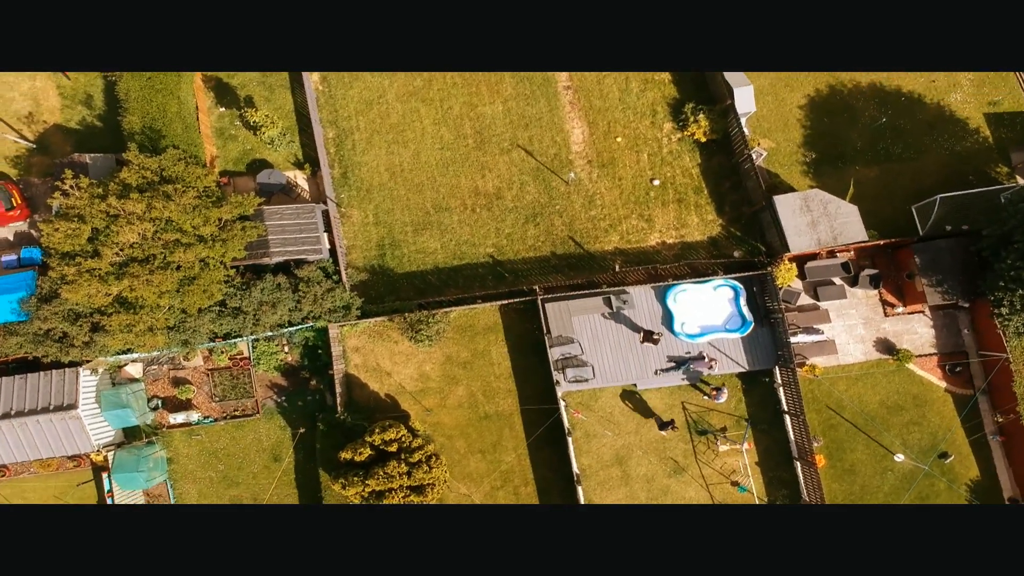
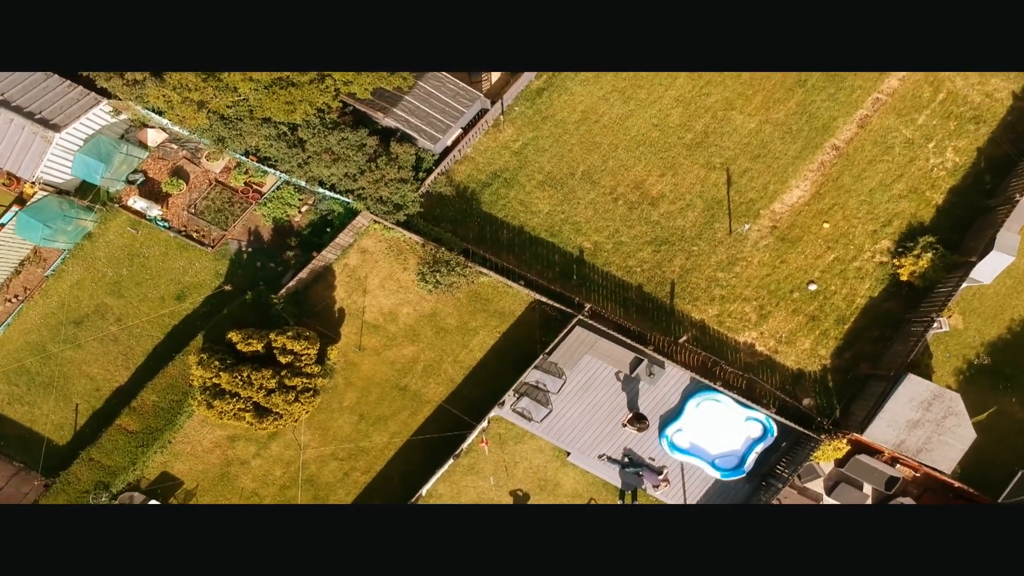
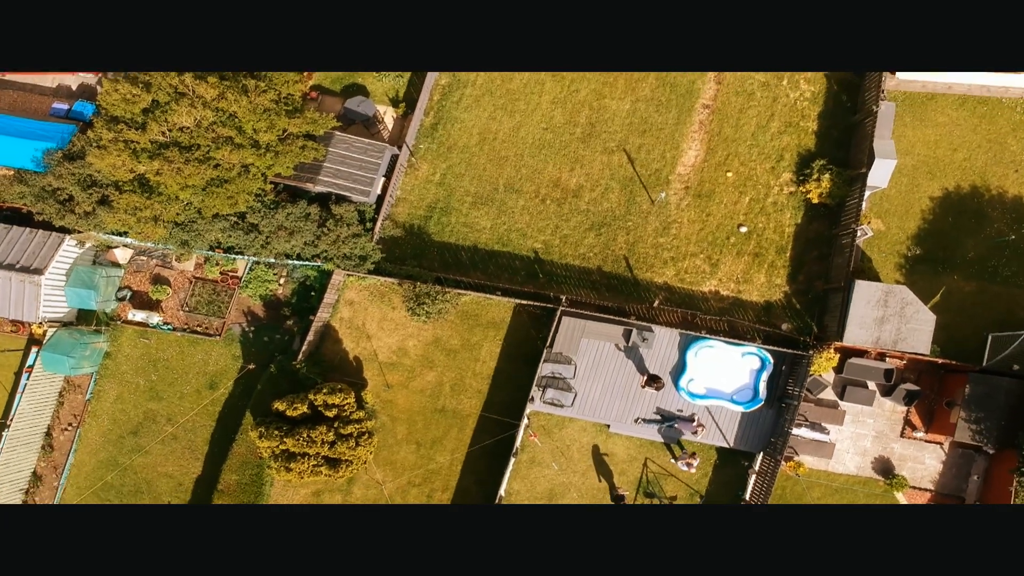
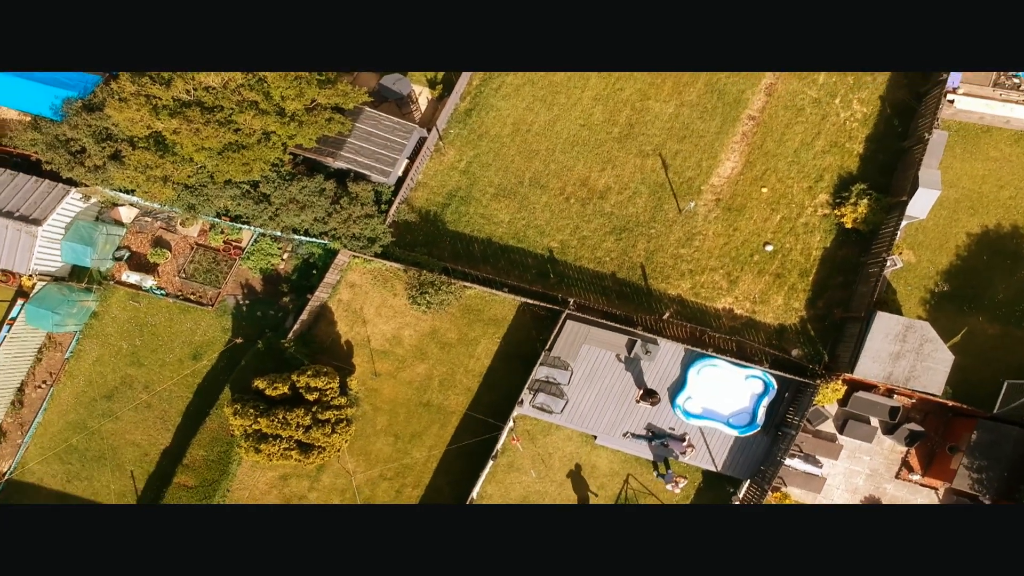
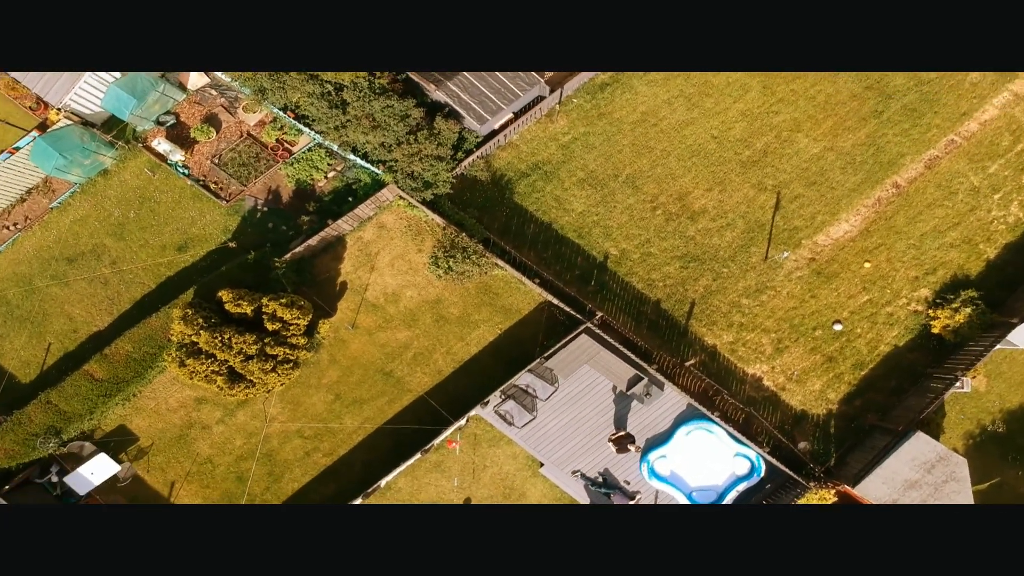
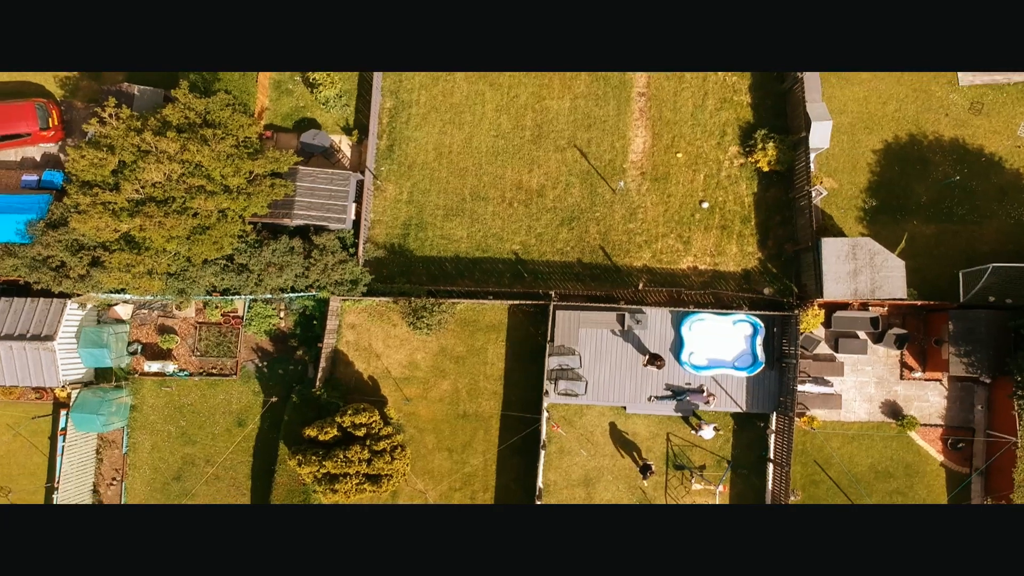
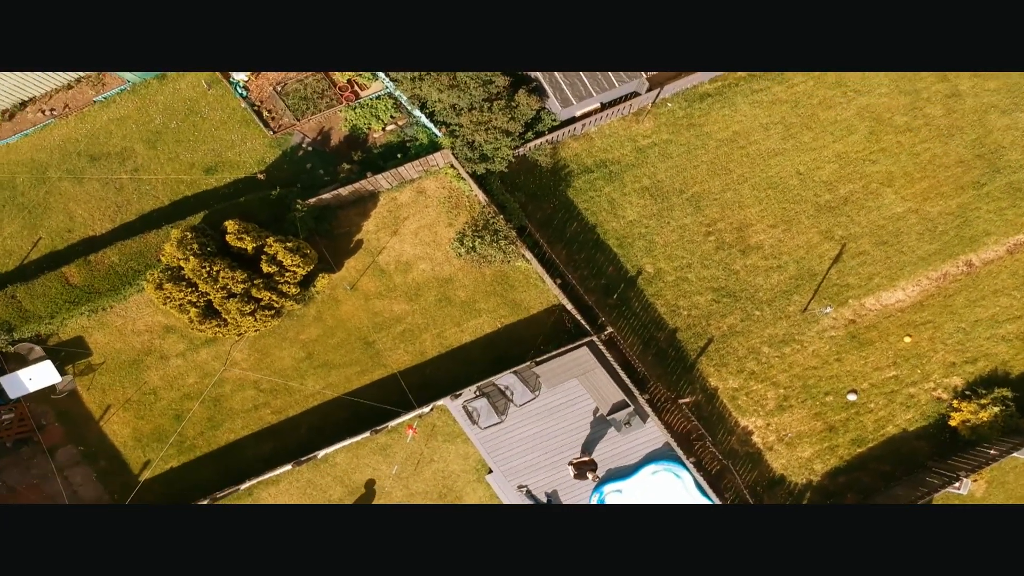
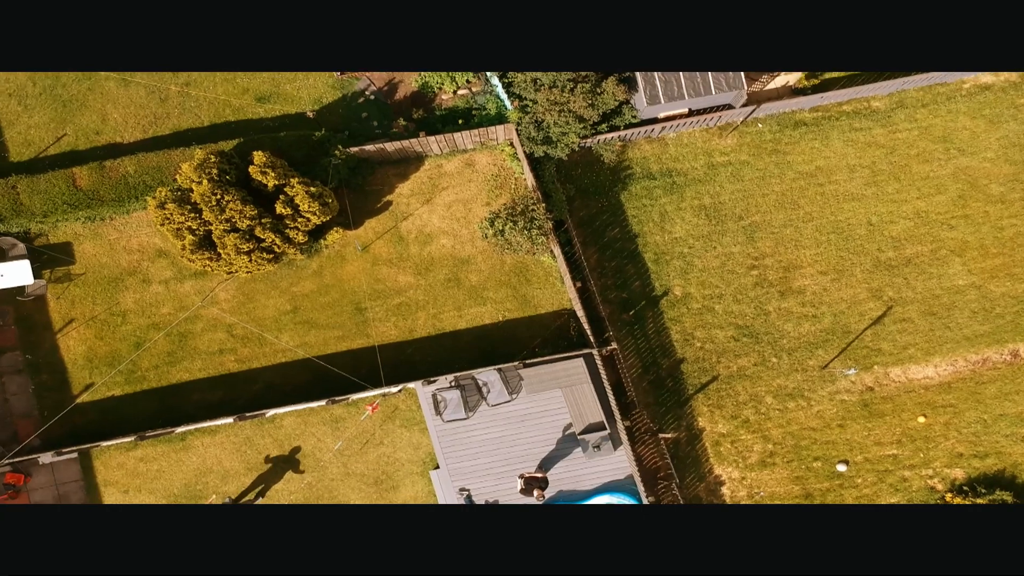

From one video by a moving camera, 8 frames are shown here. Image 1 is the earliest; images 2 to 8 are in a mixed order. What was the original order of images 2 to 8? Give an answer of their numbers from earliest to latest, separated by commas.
6, 3, 4, 2, 5, 7, 8
